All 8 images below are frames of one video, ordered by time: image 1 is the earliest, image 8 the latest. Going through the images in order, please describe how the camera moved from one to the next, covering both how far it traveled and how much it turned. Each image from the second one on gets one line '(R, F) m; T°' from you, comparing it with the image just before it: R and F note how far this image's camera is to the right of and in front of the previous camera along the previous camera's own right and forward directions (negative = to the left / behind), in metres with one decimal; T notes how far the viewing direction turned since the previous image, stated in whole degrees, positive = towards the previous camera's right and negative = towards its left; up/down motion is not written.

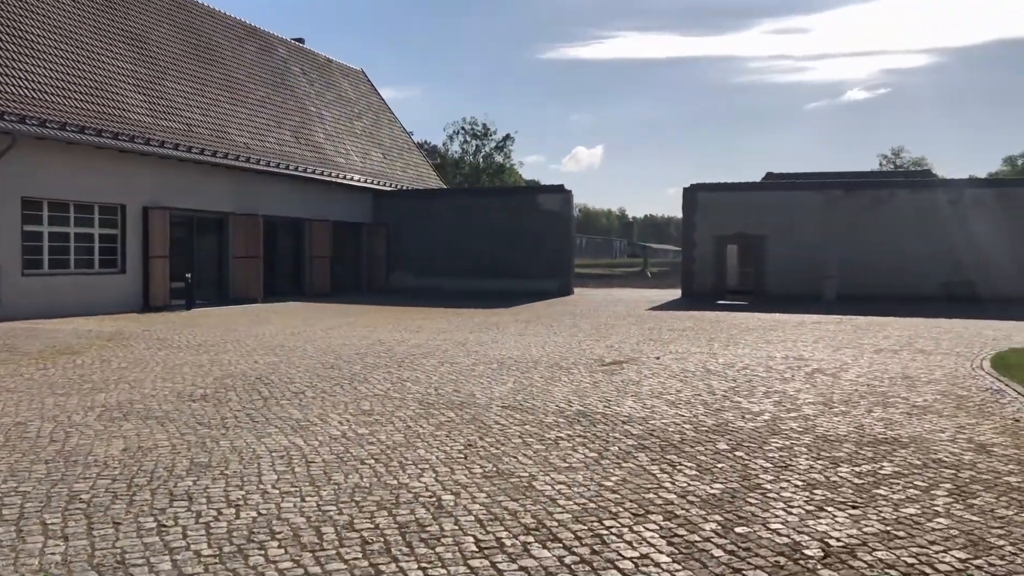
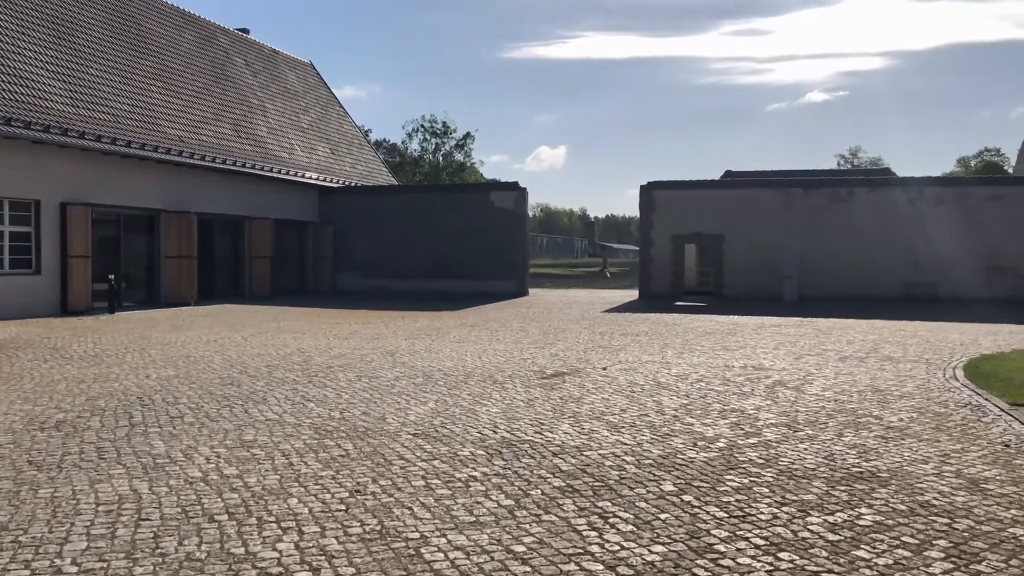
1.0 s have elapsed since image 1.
(+0.4, +1.2) m; +3°
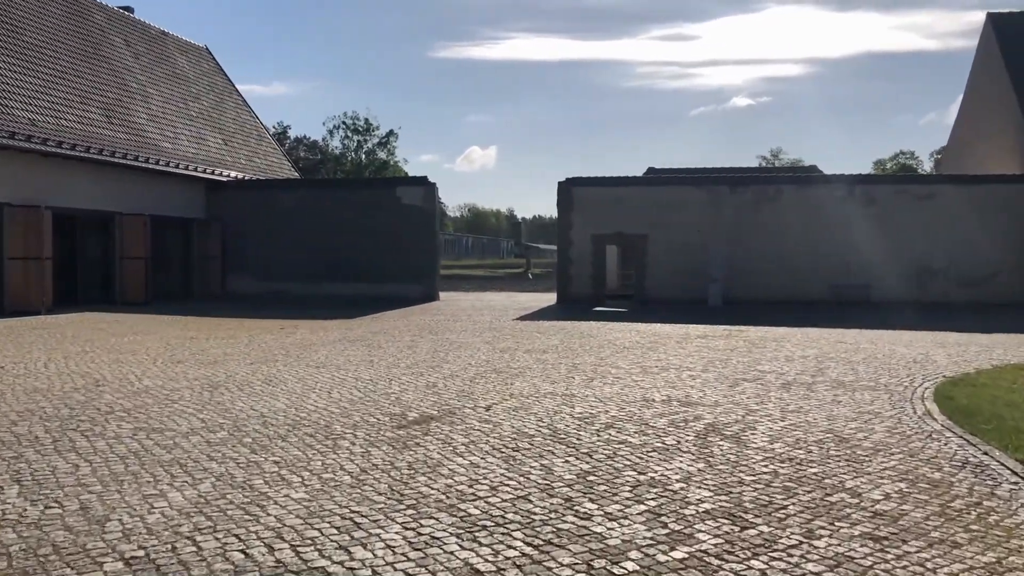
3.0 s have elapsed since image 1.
(+0.7, +2.5) m; +5°
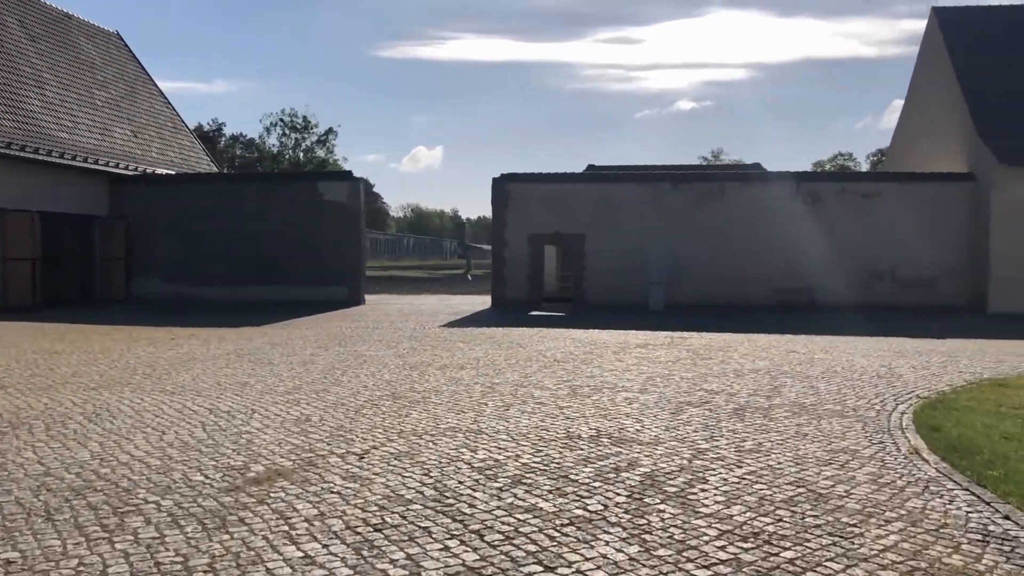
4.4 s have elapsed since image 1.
(+0.5, +1.8) m; +4°
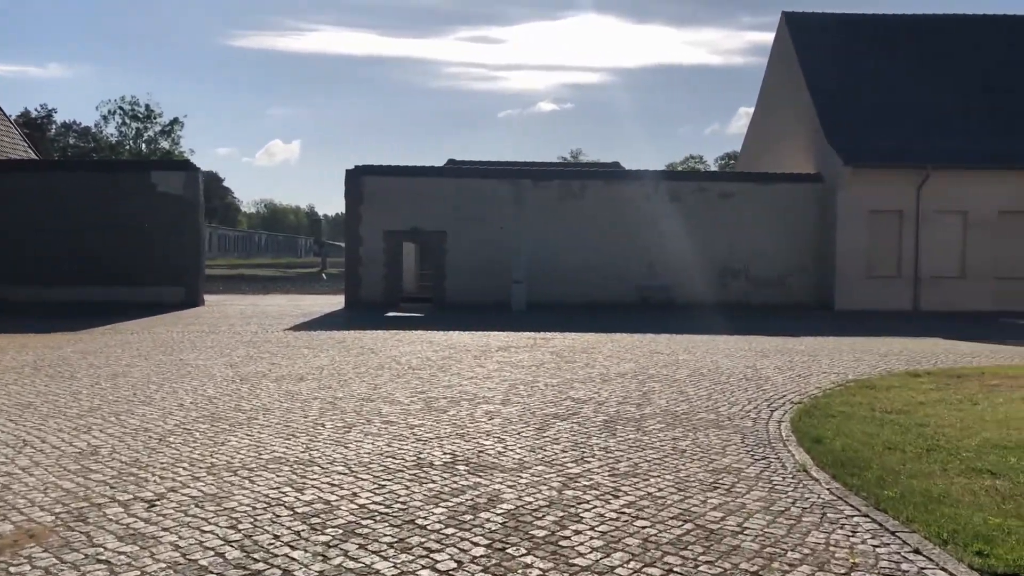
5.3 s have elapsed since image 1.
(+0.2, +1.0) m; +9°
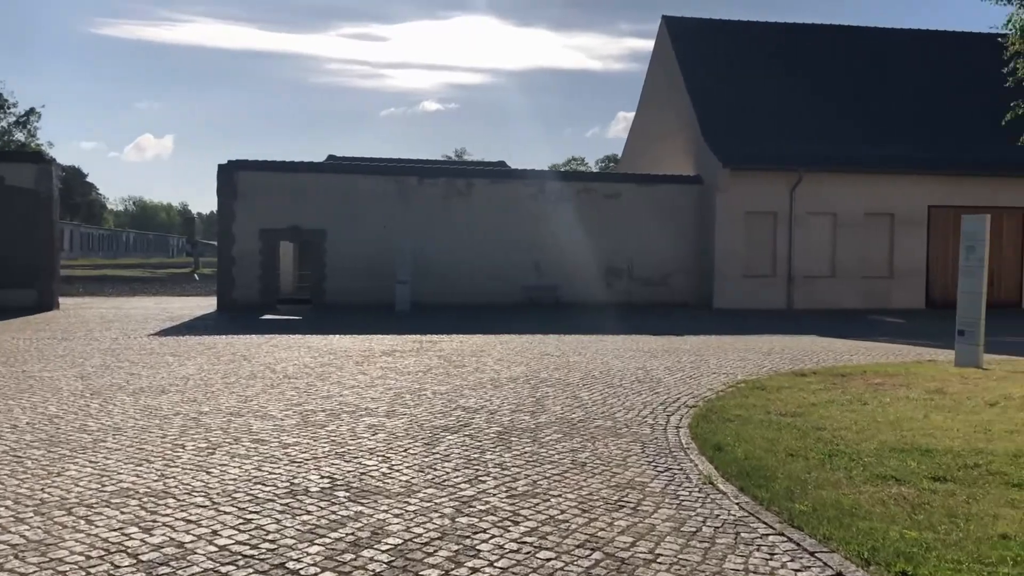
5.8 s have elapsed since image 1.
(0.0, +0.6) m; +8°
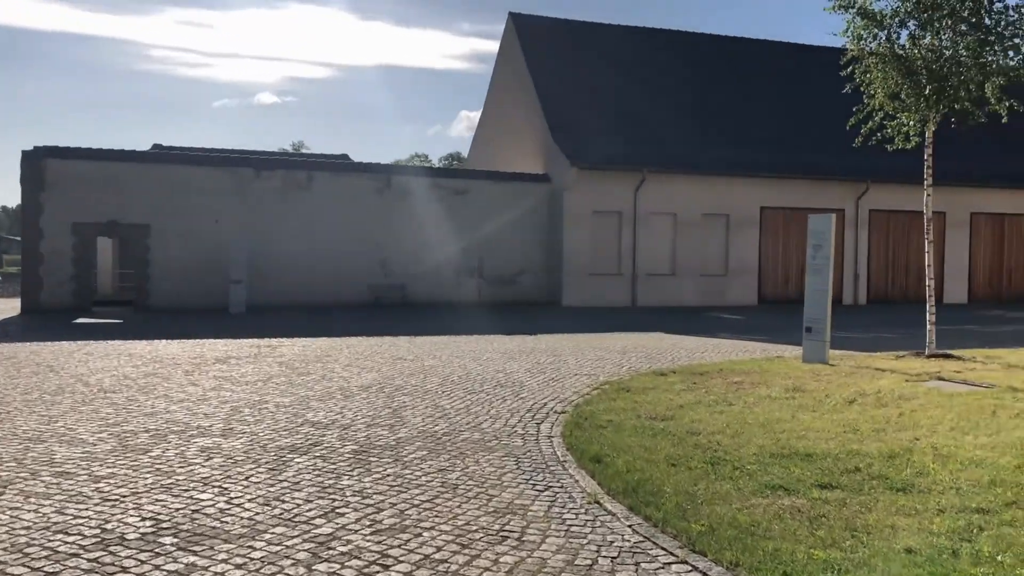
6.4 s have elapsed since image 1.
(-0.1, +0.7) m; +11°
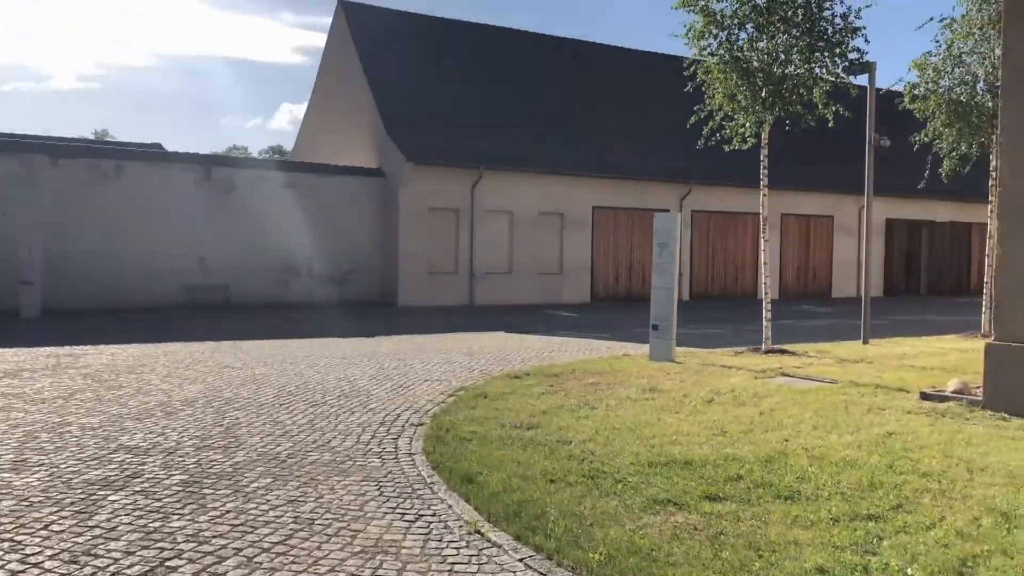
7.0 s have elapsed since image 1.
(-0.2, +0.7) m; +12°
